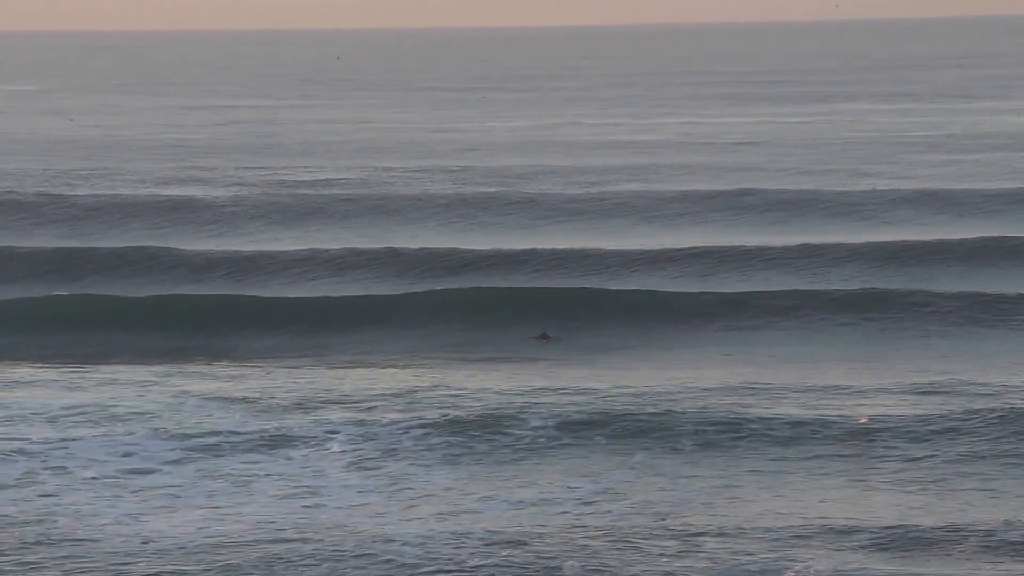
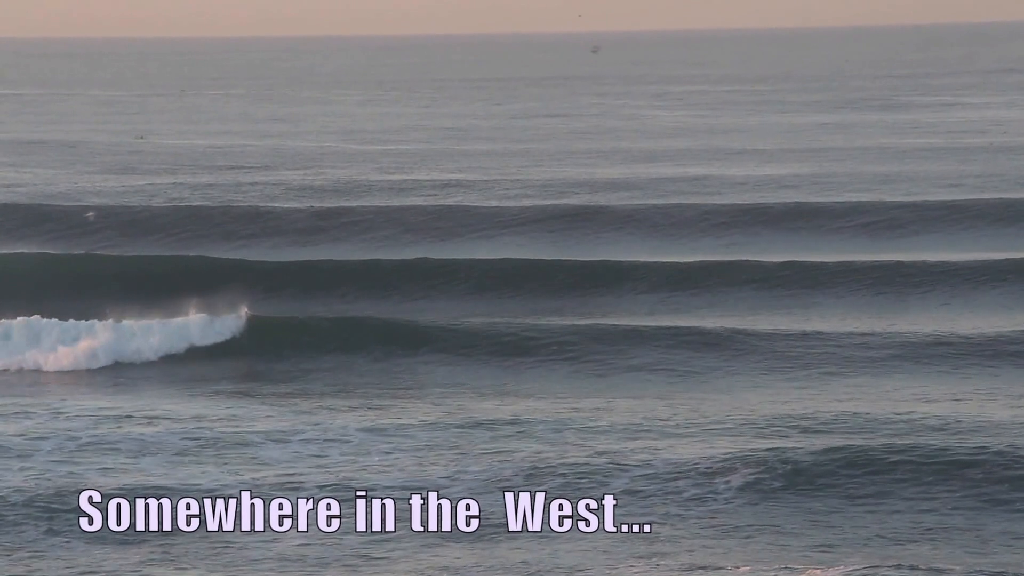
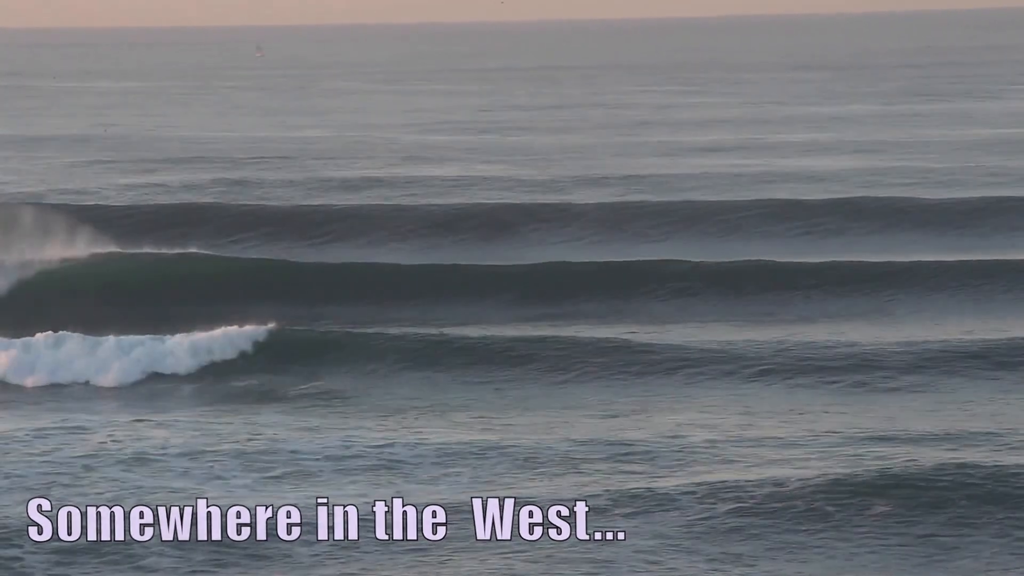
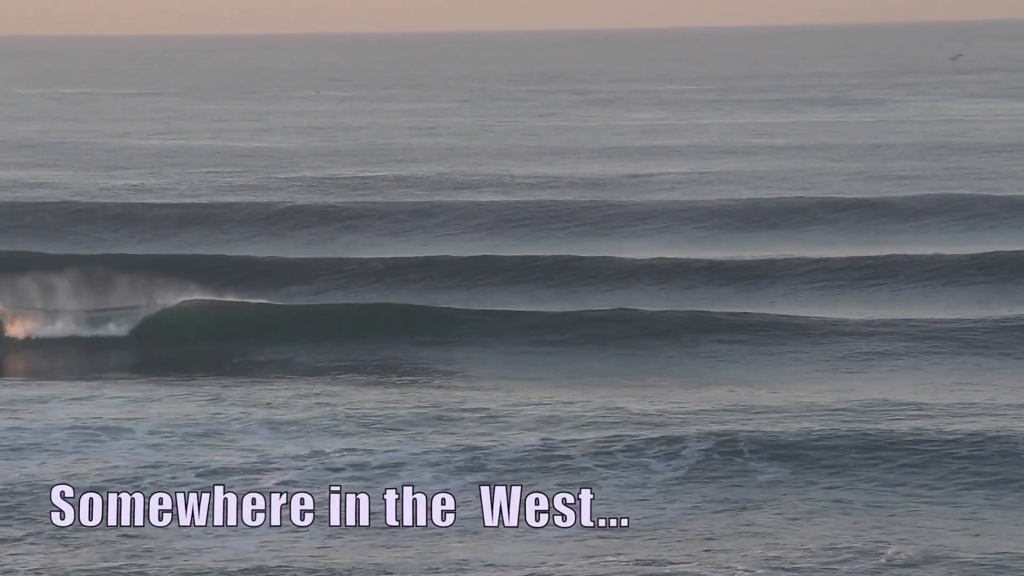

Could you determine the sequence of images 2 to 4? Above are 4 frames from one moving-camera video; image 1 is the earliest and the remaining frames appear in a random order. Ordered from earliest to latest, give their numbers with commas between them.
4, 2, 3
